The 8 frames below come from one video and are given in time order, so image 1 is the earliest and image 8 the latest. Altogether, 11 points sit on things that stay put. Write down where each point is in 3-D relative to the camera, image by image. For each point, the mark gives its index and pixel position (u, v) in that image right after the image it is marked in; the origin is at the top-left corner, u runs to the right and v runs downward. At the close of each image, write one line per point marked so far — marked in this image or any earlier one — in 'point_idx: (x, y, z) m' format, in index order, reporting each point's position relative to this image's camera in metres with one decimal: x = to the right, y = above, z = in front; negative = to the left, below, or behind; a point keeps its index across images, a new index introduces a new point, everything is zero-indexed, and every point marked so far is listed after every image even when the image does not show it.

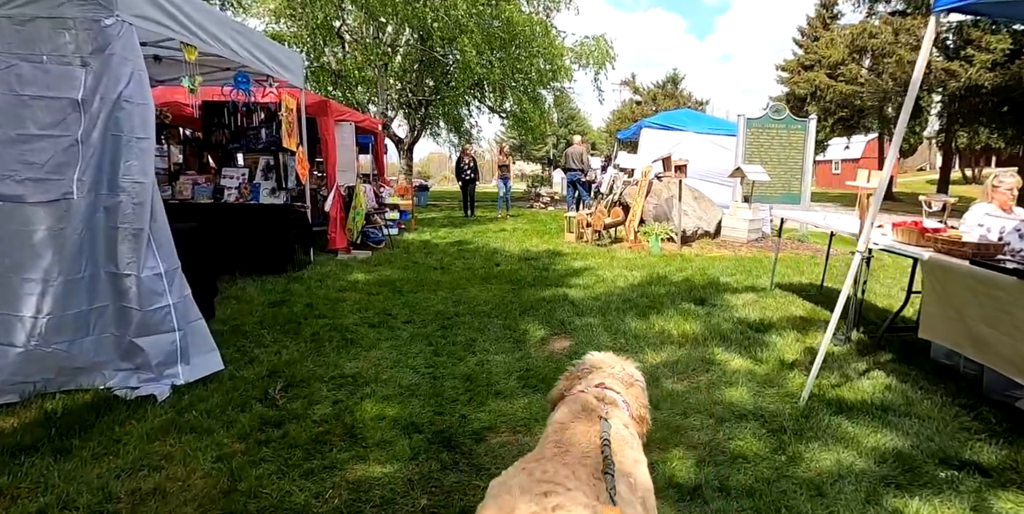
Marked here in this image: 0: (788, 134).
0: (+5.5, +2.4, +11.7) m
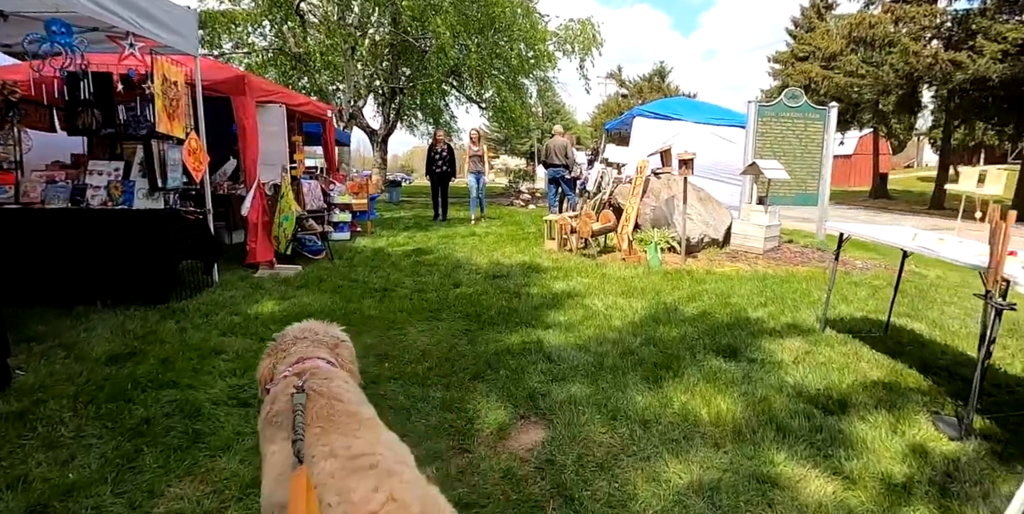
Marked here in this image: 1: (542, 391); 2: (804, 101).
0: (+5.0, +2.3, +10.0) m
1: (+0.2, -0.8, +3.5) m
2: (+4.9, +2.6, +10.0) m
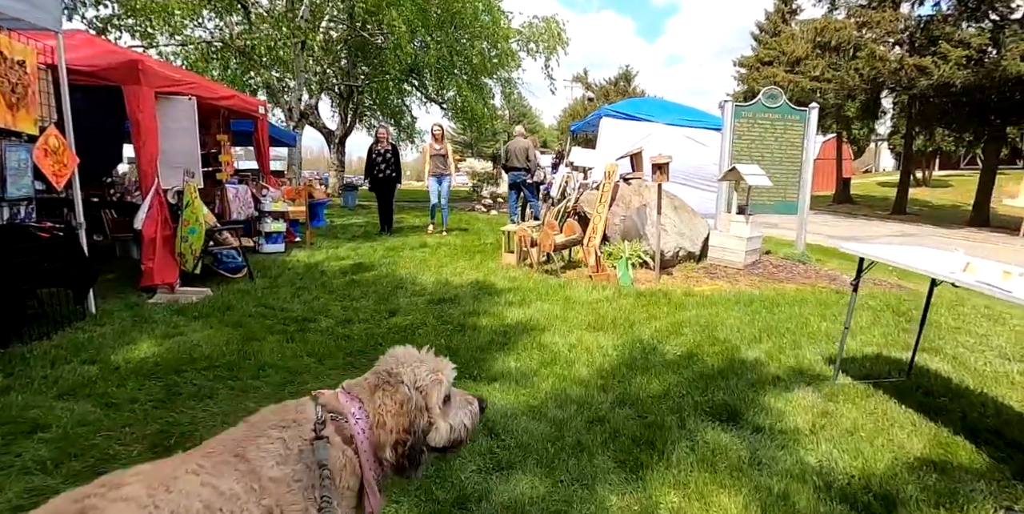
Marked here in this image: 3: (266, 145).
0: (+4.3, +2.1, +9.3) m
1: (-0.1, -1.0, +2.5) m
2: (+4.2, +2.4, +9.2) m
3: (-4.1, +1.9, +9.9) m
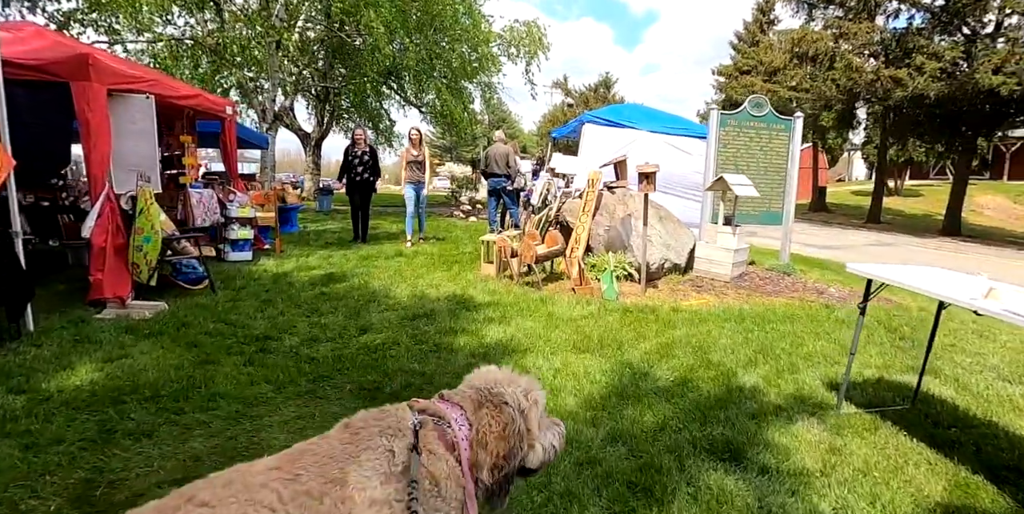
0: (+4.0, +1.9, +9.1) m
1: (-0.2, -1.1, +2.2) m
2: (+4.0, +2.3, +9.1) m
3: (-4.5, +1.8, +9.4) m
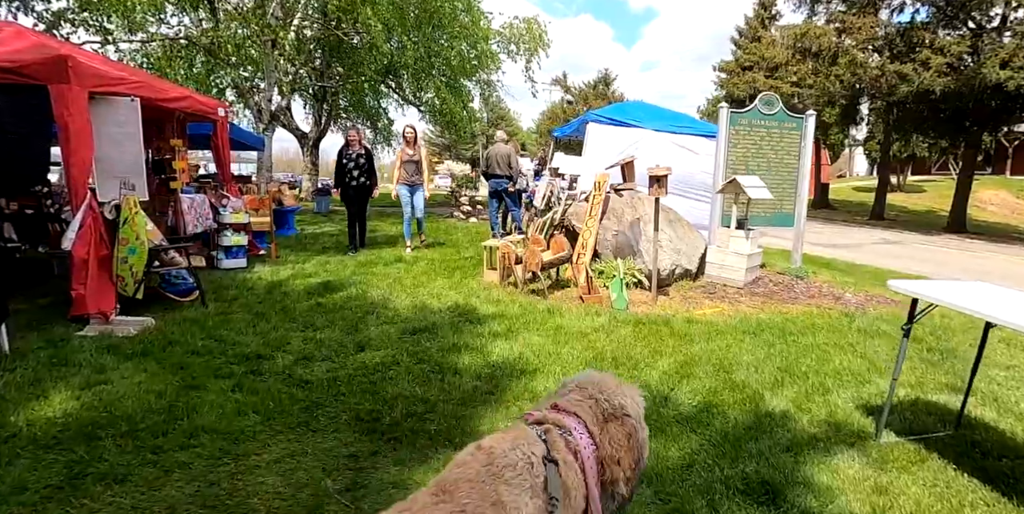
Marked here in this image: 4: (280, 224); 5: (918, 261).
0: (+4.0, +1.8, +8.8) m
1: (-0.2, -1.2, +1.9) m
2: (+4.0, +2.2, +8.8) m
3: (-4.4, +1.7, +9.1) m
4: (-5.0, +0.7, +12.7) m
5: (+10.9, -0.1, +15.7) m
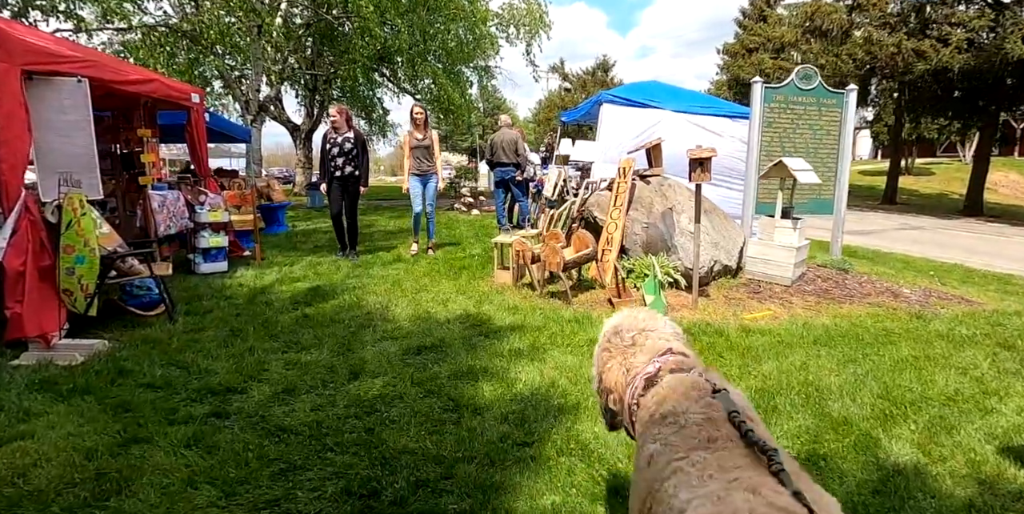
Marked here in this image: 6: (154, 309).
0: (+4.2, +2.0, +7.9) m
1: (0.0, -1.3, +1.0) m
2: (+4.1, +2.3, +7.9) m
3: (-4.3, +1.6, +8.2) m
4: (-4.9, +0.7, +11.8) m
5: (+11.0, +0.2, +14.9) m
6: (-3.2, -0.5, +5.3) m
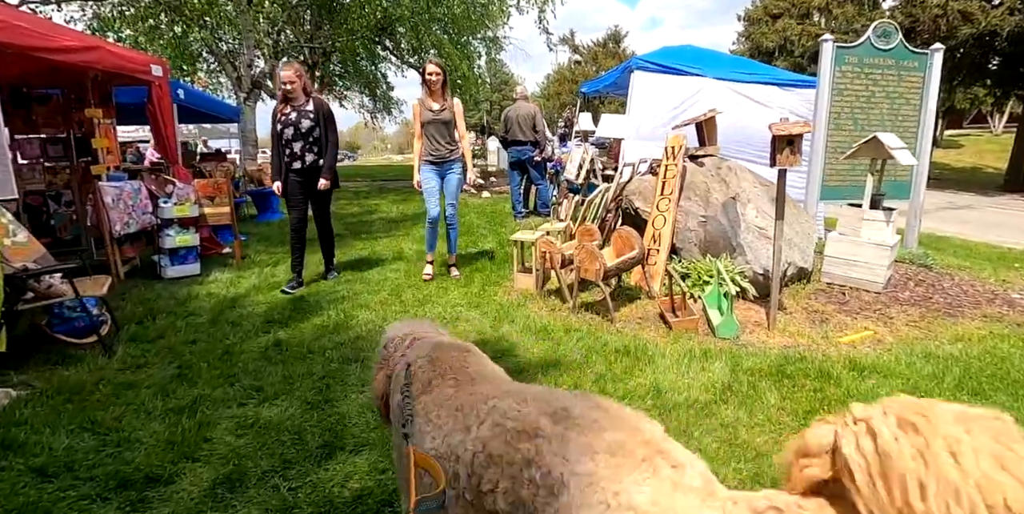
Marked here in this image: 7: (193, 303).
0: (+4.4, +2.0, +6.6) m
1: (+0.2, -1.5, -0.1) m
2: (+4.3, +2.4, +6.5) m
3: (-4.1, +1.6, +7.1) m
4: (-4.6, +0.9, +10.7) m
5: (+11.3, +0.7, +13.5) m
6: (-3.0, -0.6, +4.2) m
7: (-2.9, -0.4, +5.2) m
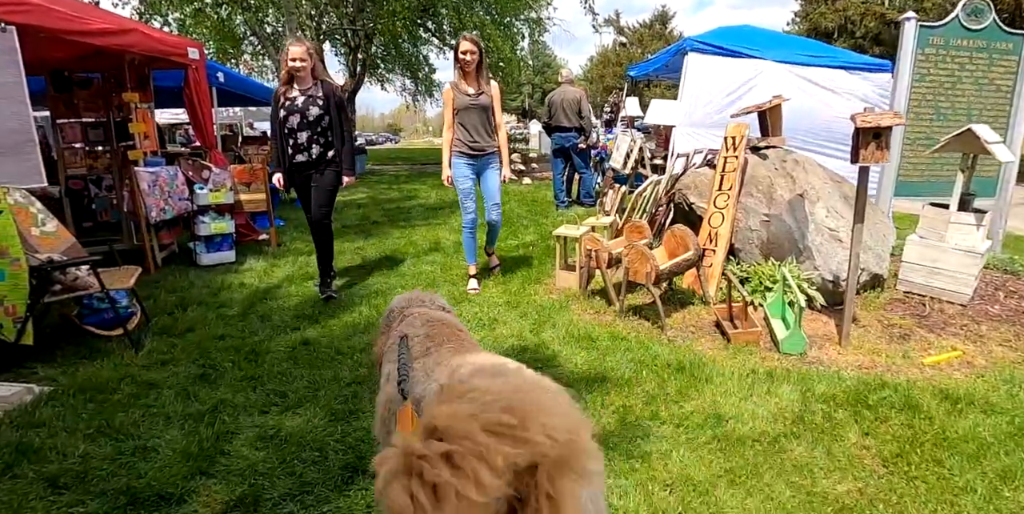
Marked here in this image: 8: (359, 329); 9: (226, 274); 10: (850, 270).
0: (+4.9, +2.0, +6.0) m
1: (+0.2, -1.6, -0.4) m
2: (+4.8, +2.4, +5.9) m
3: (-3.6, +1.8, +6.9) m
4: (-3.9, +1.2, +10.7) m
5: (+12.2, +0.7, +12.4) m
6: (-2.8, -0.5, +4.1) m
7: (-2.5, -0.3, +5.1) m
8: (-1.1, -0.5, +4.1) m
9: (-2.9, -0.2, +5.8) m
10: (+2.2, -0.1, +3.9) m
